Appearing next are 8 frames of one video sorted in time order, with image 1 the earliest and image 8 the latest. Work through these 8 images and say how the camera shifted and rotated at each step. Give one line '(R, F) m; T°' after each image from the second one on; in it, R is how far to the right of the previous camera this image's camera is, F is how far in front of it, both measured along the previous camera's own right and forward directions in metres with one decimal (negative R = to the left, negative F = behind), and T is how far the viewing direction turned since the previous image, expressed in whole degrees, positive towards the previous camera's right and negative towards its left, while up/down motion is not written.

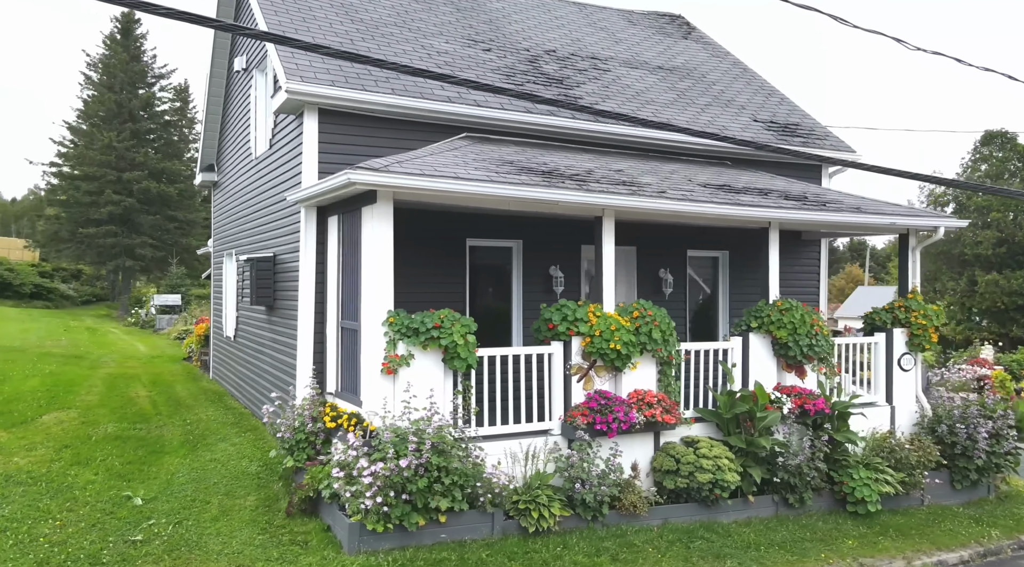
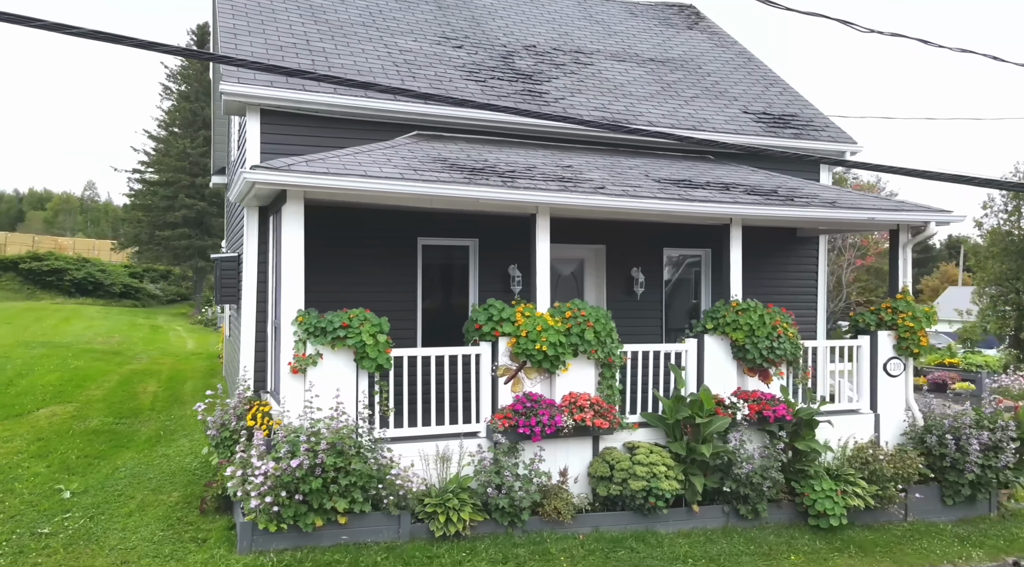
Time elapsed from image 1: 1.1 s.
(+1.4, +0.2) m; -6°
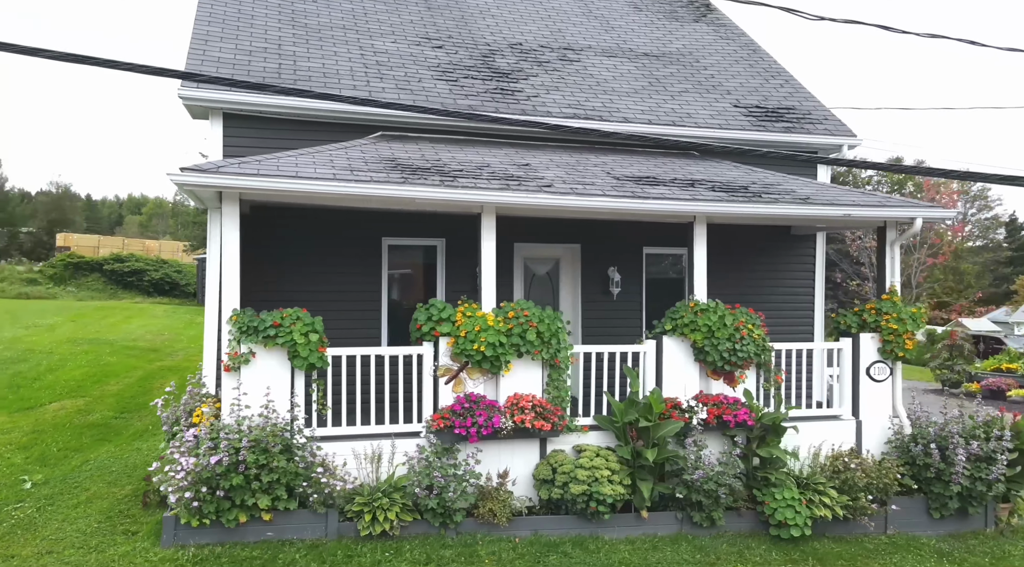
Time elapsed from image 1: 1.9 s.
(+1.2, +0.1) m; -5°
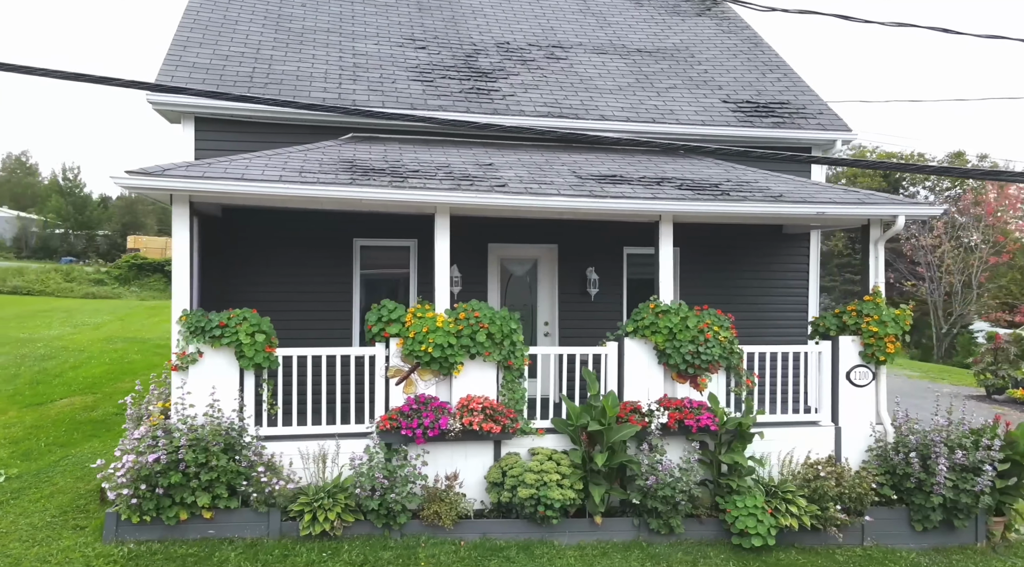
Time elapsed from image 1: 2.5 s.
(+0.9, +0.1) m; -4°
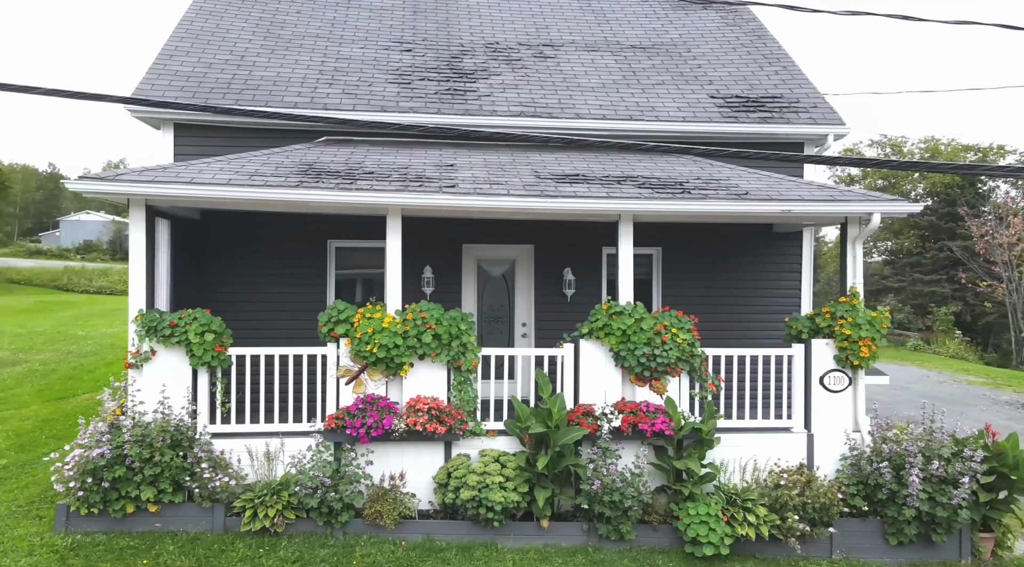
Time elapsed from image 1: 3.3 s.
(+1.1, +0.1) m; -5°
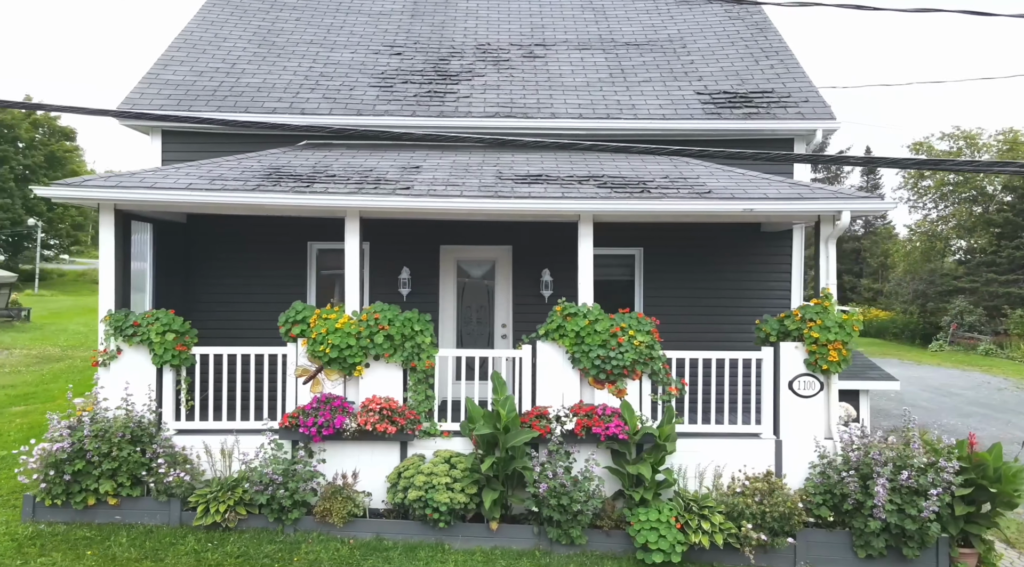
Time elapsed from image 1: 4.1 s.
(+1.0, +0.1) m; -5°
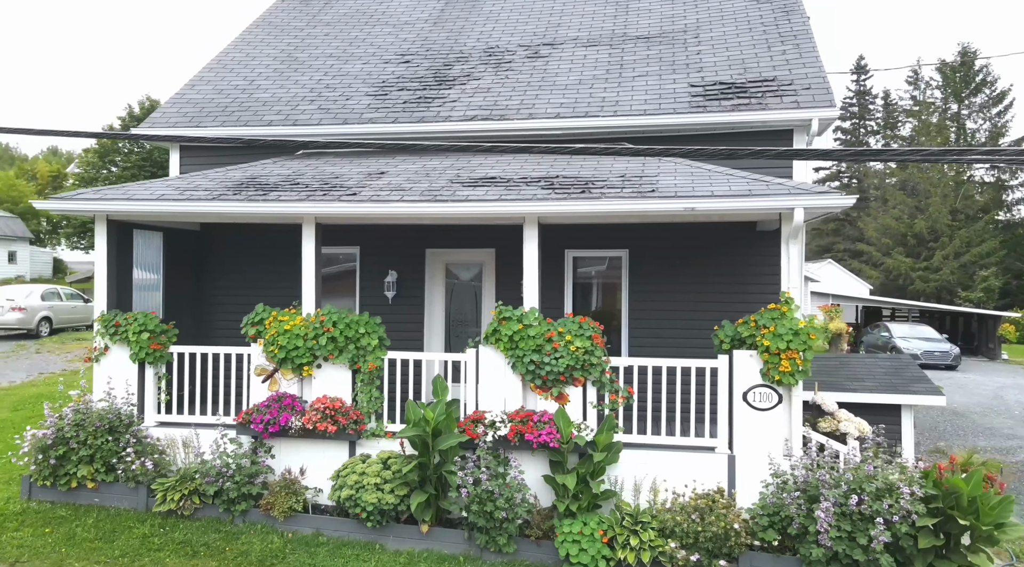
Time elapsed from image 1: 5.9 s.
(+1.9, +0.2) m; -11°
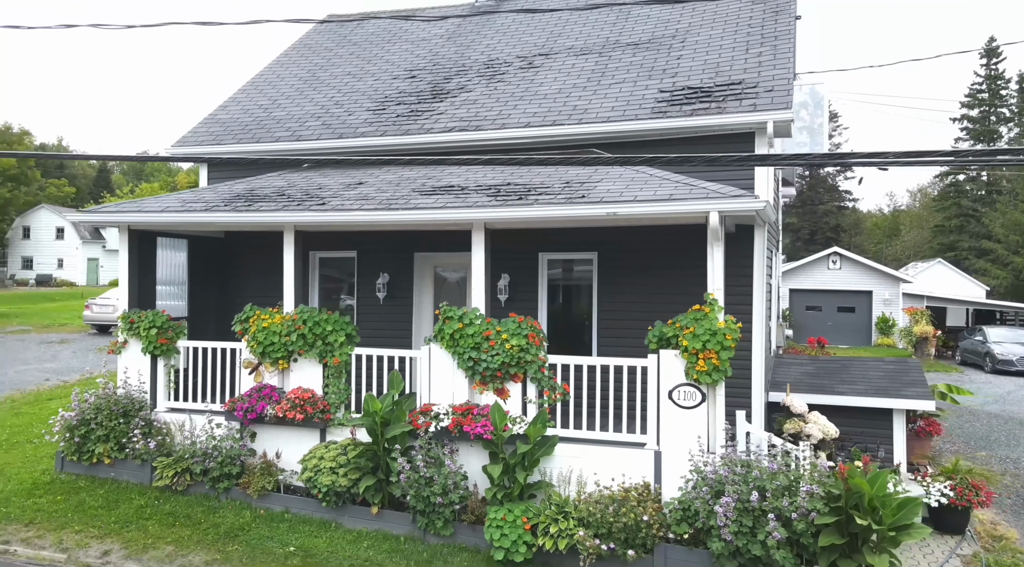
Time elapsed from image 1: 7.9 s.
(+1.6, -0.3) m; -8°
